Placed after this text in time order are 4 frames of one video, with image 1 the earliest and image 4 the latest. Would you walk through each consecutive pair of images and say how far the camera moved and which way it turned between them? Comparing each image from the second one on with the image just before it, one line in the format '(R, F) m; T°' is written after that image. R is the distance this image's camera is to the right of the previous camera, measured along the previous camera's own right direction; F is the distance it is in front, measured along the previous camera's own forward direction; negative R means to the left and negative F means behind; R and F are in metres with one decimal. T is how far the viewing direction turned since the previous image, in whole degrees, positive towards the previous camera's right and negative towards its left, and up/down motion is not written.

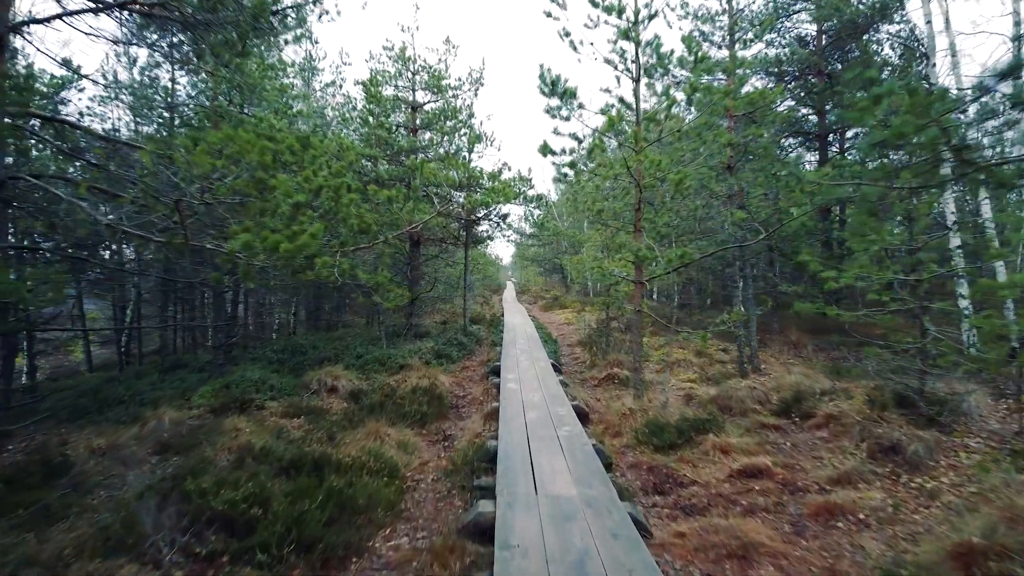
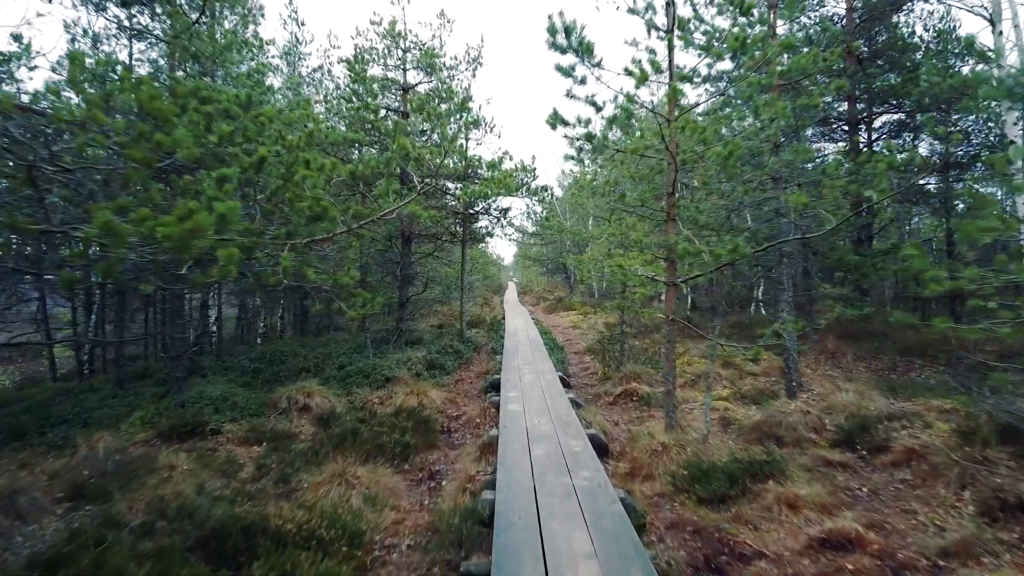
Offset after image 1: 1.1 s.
(0.0, +1.3) m; 0°
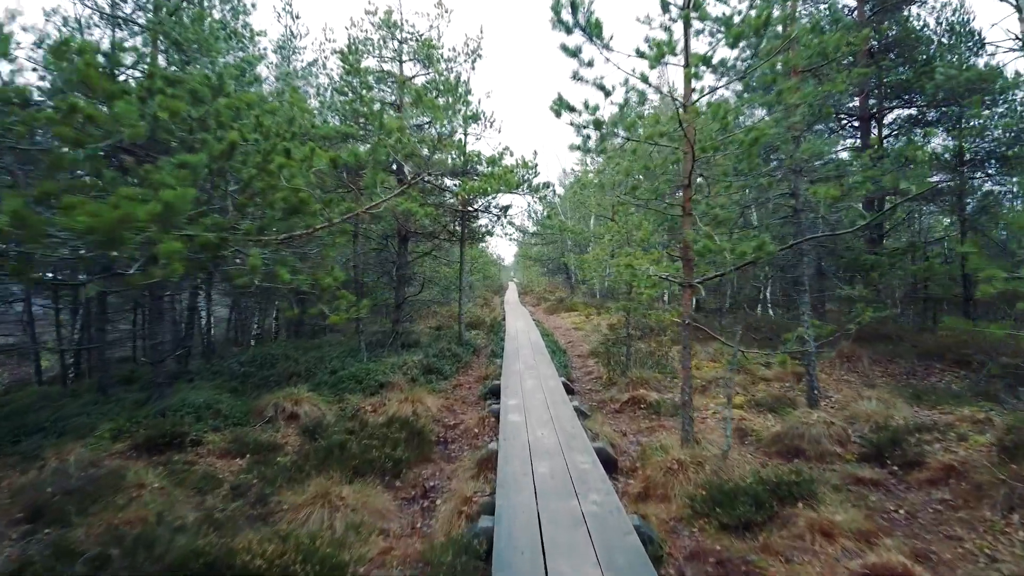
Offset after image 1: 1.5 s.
(0.0, +0.4) m; 0°
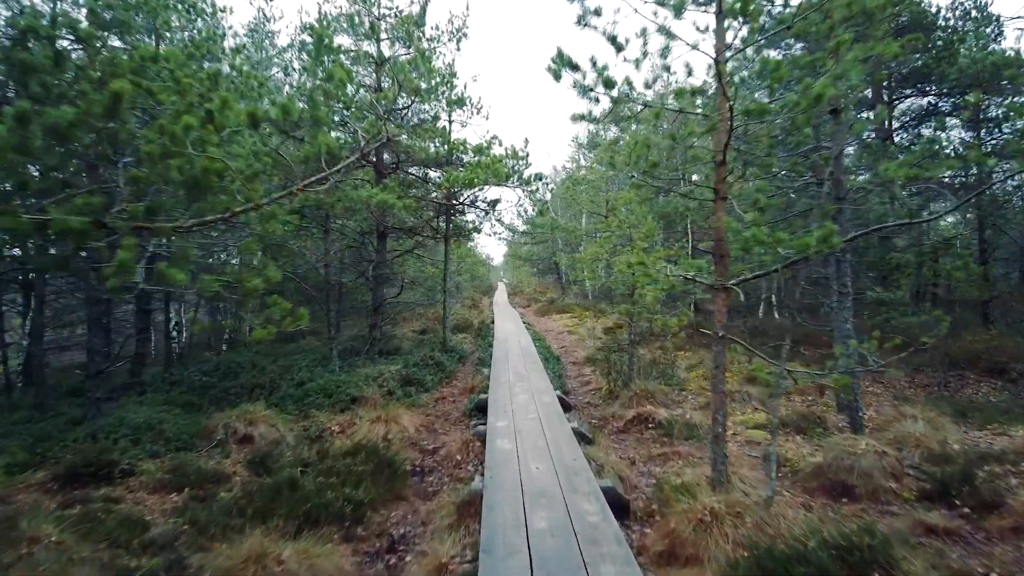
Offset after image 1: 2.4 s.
(0.0, +1.0) m; +1°
